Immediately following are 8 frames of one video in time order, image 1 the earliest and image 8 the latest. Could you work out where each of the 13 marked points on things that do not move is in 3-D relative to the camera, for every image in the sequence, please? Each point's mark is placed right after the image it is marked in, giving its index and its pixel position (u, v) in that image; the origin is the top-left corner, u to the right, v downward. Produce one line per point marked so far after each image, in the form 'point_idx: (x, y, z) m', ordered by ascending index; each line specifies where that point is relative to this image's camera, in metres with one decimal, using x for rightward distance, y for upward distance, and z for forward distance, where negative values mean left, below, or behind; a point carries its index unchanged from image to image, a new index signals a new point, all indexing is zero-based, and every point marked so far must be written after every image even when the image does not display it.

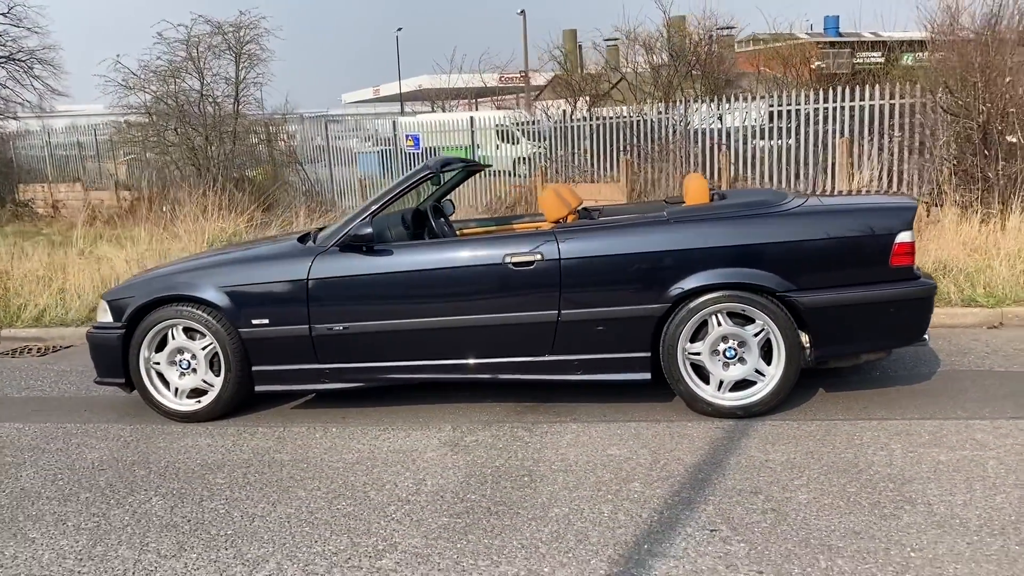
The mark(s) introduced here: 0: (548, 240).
0: (+0.2, +0.2, +4.4) m
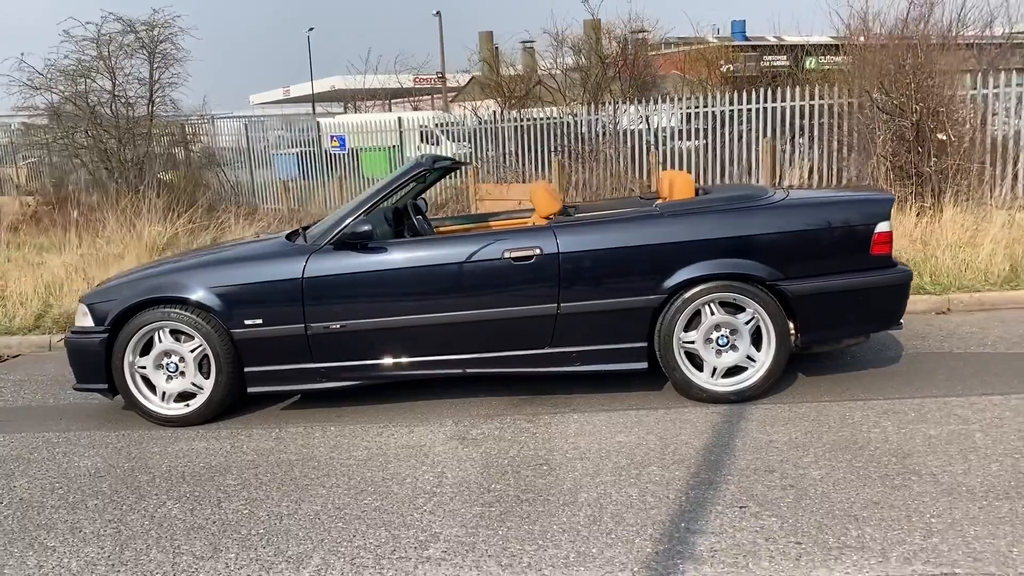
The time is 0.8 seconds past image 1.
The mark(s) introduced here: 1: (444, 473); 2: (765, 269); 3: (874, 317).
0: (+0.2, +0.3, +4.5) m
1: (-0.3, -0.8, +3.8) m
2: (+1.3, +0.1, +4.4) m
3: (+1.9, -0.1, +4.5) m
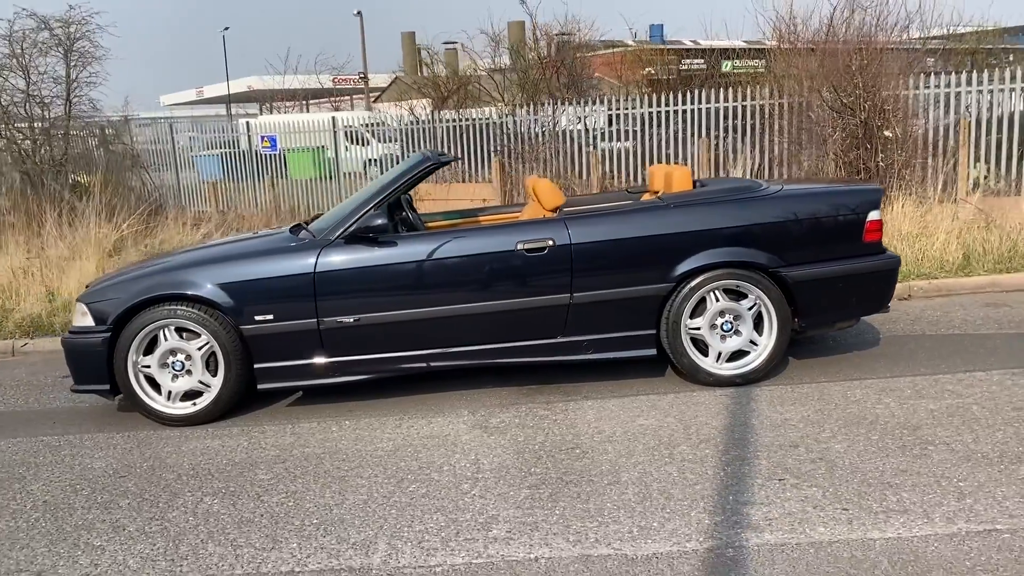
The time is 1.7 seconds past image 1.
0: (+0.2, +0.3, +4.6) m
1: (-0.1, -0.7, +3.8) m
2: (+1.3, +0.2, +4.6) m
3: (+1.9, -0.1, +4.7) m
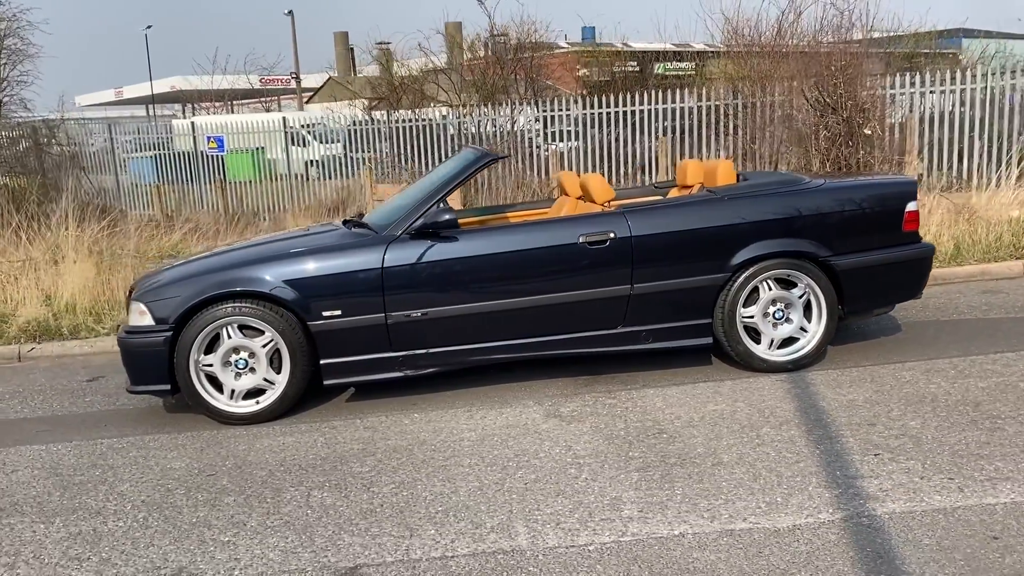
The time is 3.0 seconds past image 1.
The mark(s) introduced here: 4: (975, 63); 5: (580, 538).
0: (+0.6, +0.4, +4.7) m
1: (+0.3, -0.7, +3.9) m
2: (+1.7, +0.2, +4.8) m
3: (+2.2, 0.0, +5.0) m
4: (+9.7, +4.7, +18.4) m
5: (+0.2, -0.8, +3.0) m
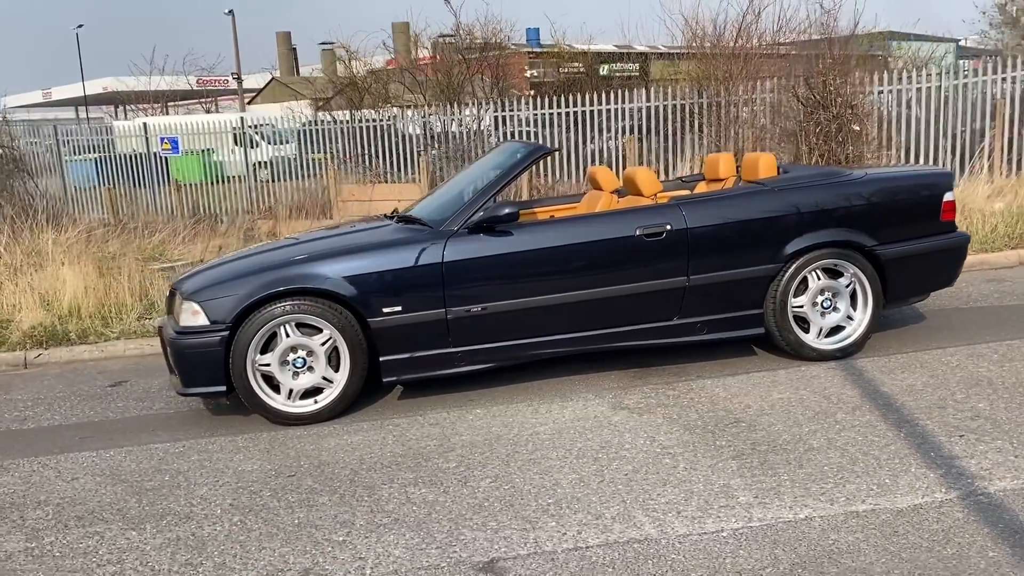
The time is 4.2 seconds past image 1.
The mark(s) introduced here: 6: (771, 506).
0: (+0.9, +0.4, +4.8) m
1: (+0.6, -0.7, +3.9) m
2: (+2.0, +0.3, +4.9) m
3: (+2.5, +0.1, +5.1) m
4: (+9.0, +4.8, +19.0) m
5: (+0.7, -0.8, +3.0) m
6: (+0.9, -0.8, +3.1) m
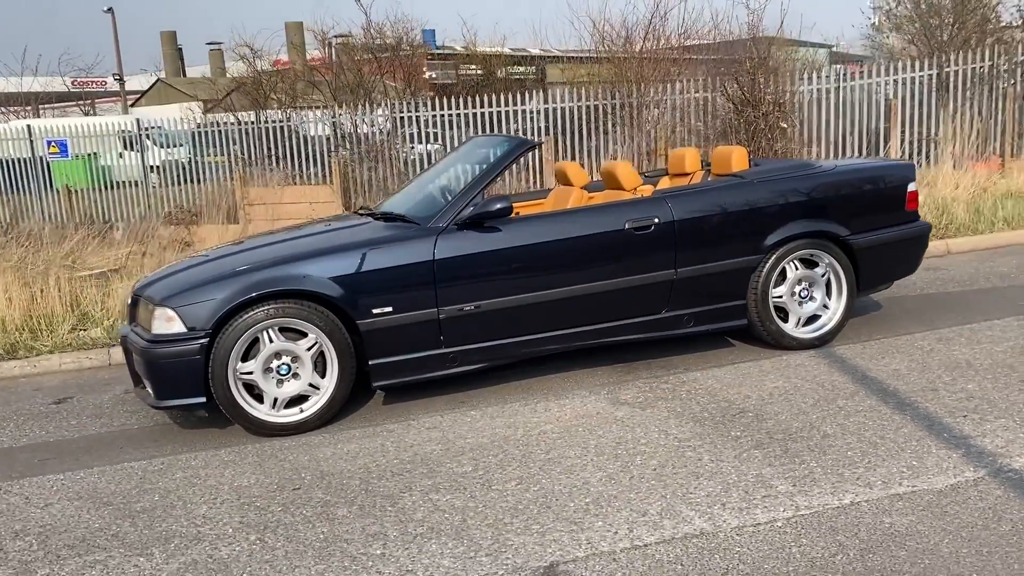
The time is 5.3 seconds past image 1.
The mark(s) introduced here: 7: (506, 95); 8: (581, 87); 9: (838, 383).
0: (+0.8, +0.5, +4.8) m
1: (+0.7, -0.6, +3.9) m
2: (+1.8, +0.4, +5.0) m
3: (+2.4, +0.1, +5.3) m
4: (+7.0, +5.0, +19.9) m
5: (+0.8, -0.8, +3.0) m
6: (+1.1, -0.7, +3.1) m
7: (-0.1, +4.0, +18.3) m
8: (+1.5, +4.2, +18.2) m
9: (+1.6, -0.5, +4.4) m
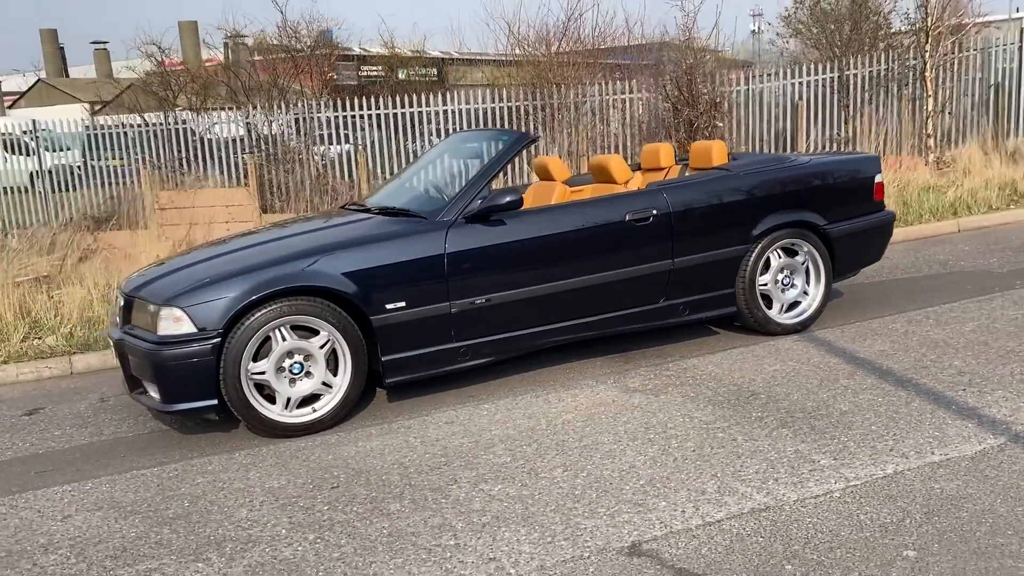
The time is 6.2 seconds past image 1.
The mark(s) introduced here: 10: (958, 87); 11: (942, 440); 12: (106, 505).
0: (+0.8, +0.5, +4.9) m
1: (+0.8, -0.6, +4.0) m
2: (+1.8, +0.4, +5.3) m
3: (+2.3, +0.2, +5.6) m
4: (+5.1, +5.1, +20.6) m
5: (+1.1, -0.7, +3.1) m
6: (+1.3, -0.7, +3.3) m
7: (-1.8, +4.0, +18.2) m
8: (-0.1, +4.2, +18.3) m
9: (+1.7, -0.4, +4.6) m
10: (+6.6, +3.0, +13.0) m
11: (+1.7, -0.6, +3.4) m
12: (-1.6, -0.9, +3.5) m
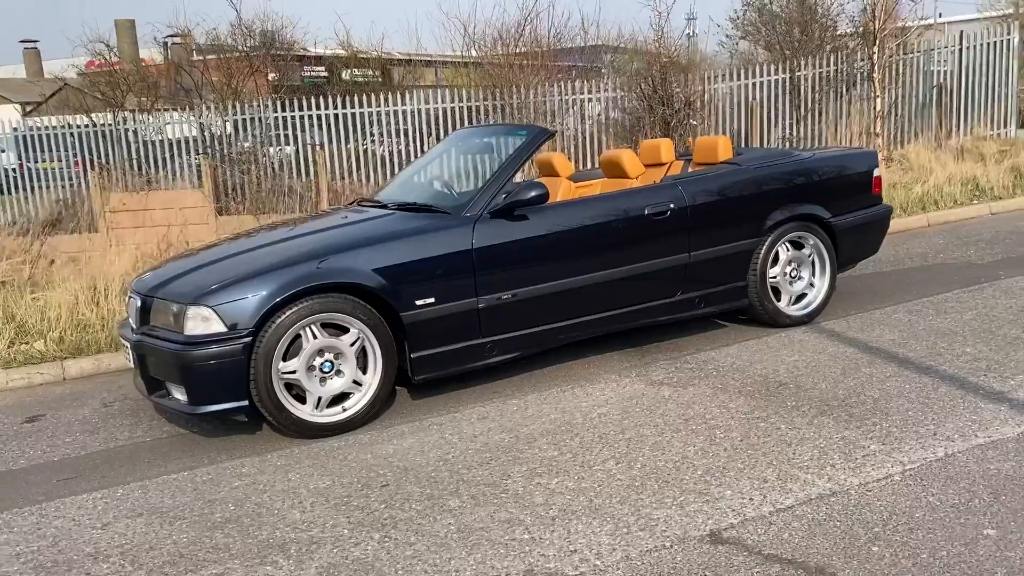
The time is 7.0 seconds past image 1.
0: (+0.9, +0.5, +4.9) m
1: (+1.0, -0.5, +4.0) m
2: (+1.9, +0.5, +5.4) m
3: (+2.4, +0.3, +5.7) m
4: (+4.1, +5.2, +20.9) m
5: (+1.3, -0.7, +3.1) m
6: (+1.5, -0.6, +3.3) m
7: (-2.6, +3.9, +18.0) m
8: (-1.0, +4.2, +18.3) m
9: (+1.8, -0.4, +4.7) m
10: (+6.1, +3.1, +13.4) m
11: (+1.9, -0.5, +3.5) m
12: (-1.4, -0.9, +3.4) m
